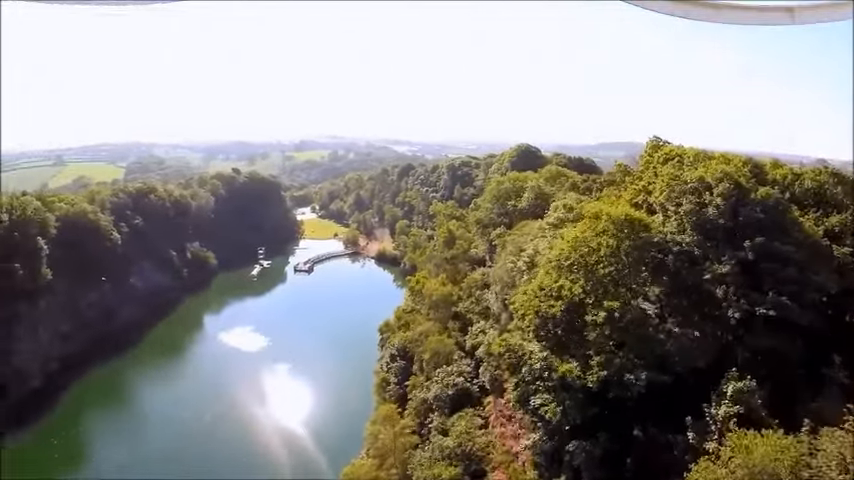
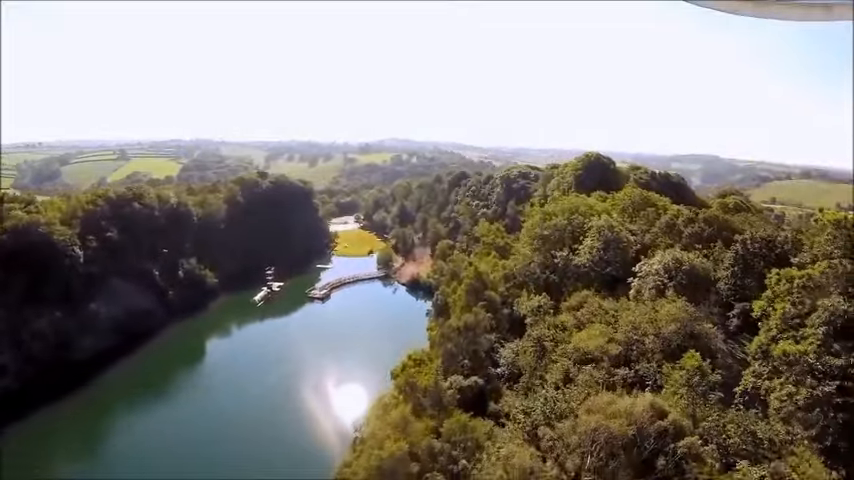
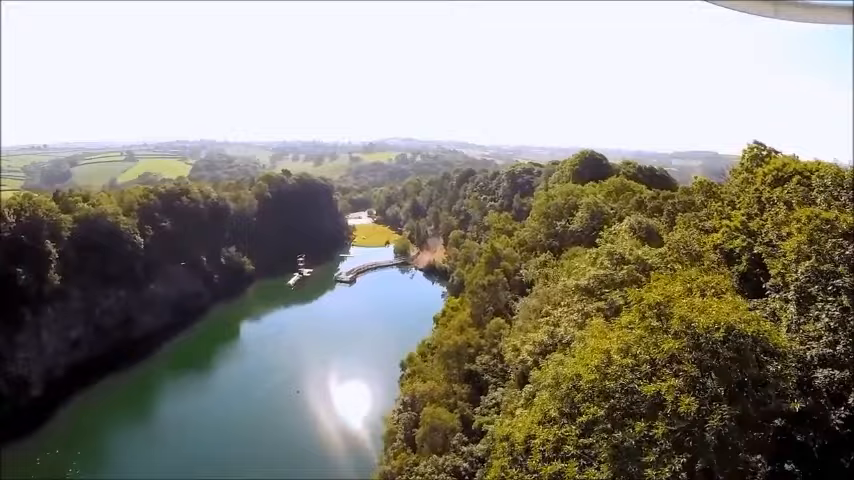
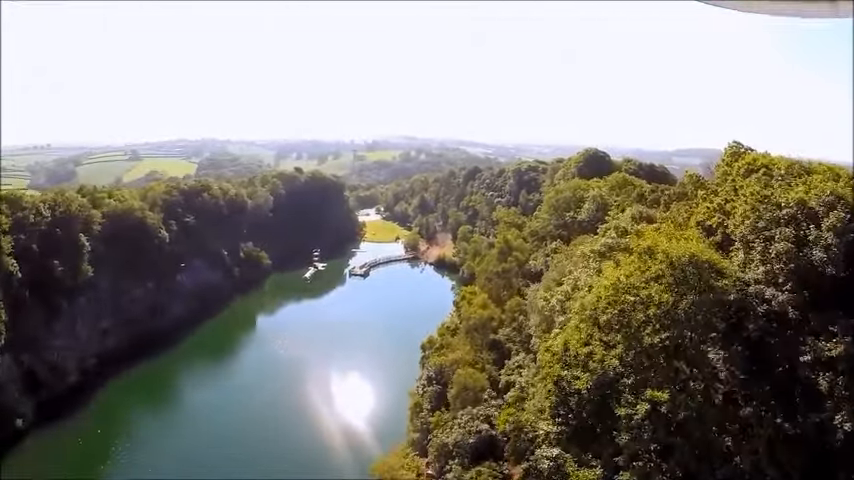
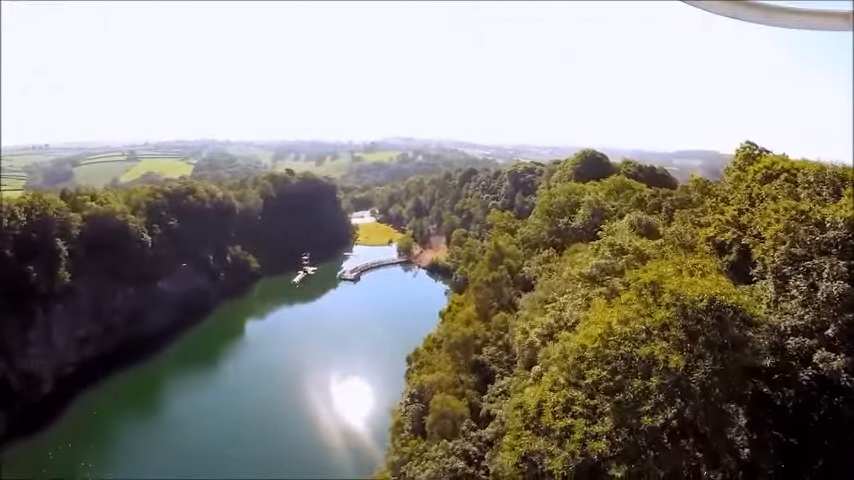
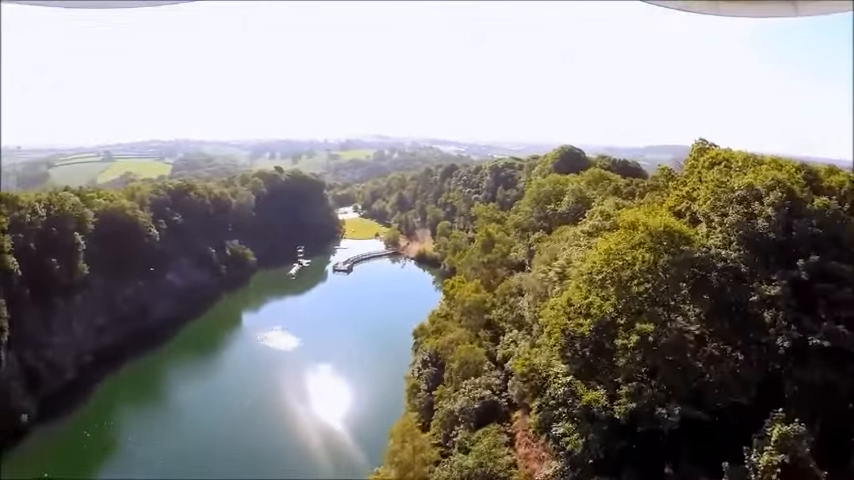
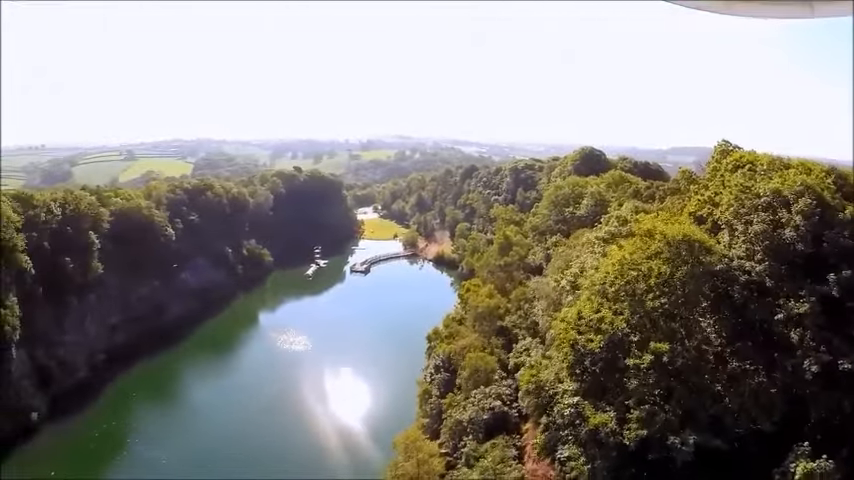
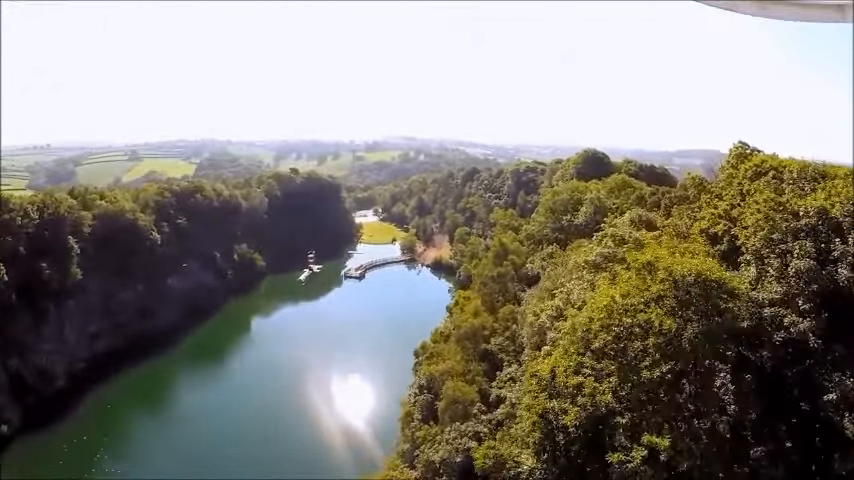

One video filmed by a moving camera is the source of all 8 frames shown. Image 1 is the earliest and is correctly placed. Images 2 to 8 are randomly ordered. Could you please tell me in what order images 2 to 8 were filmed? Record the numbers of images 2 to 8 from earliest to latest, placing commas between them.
6, 7, 4, 8, 5, 3, 2
